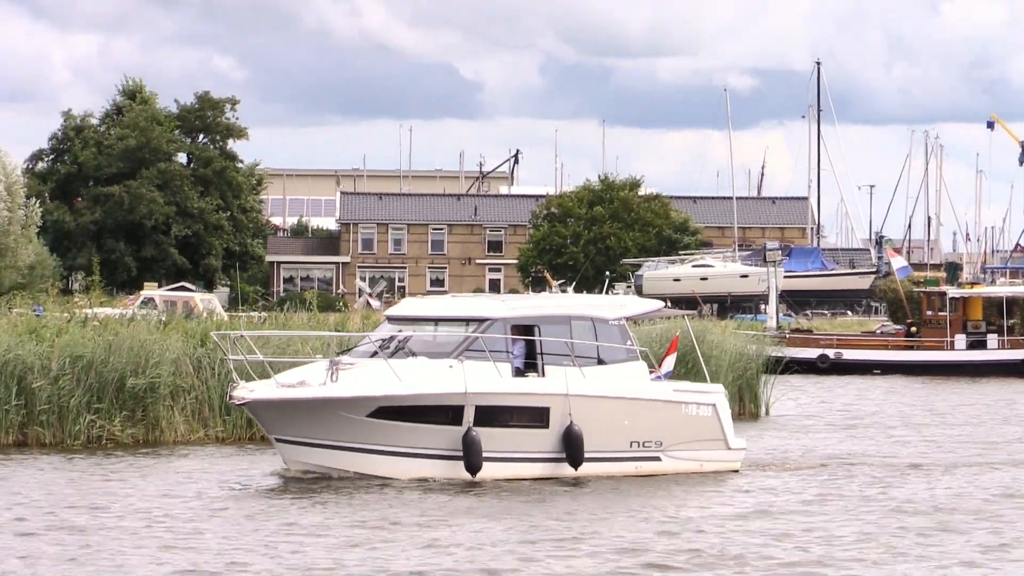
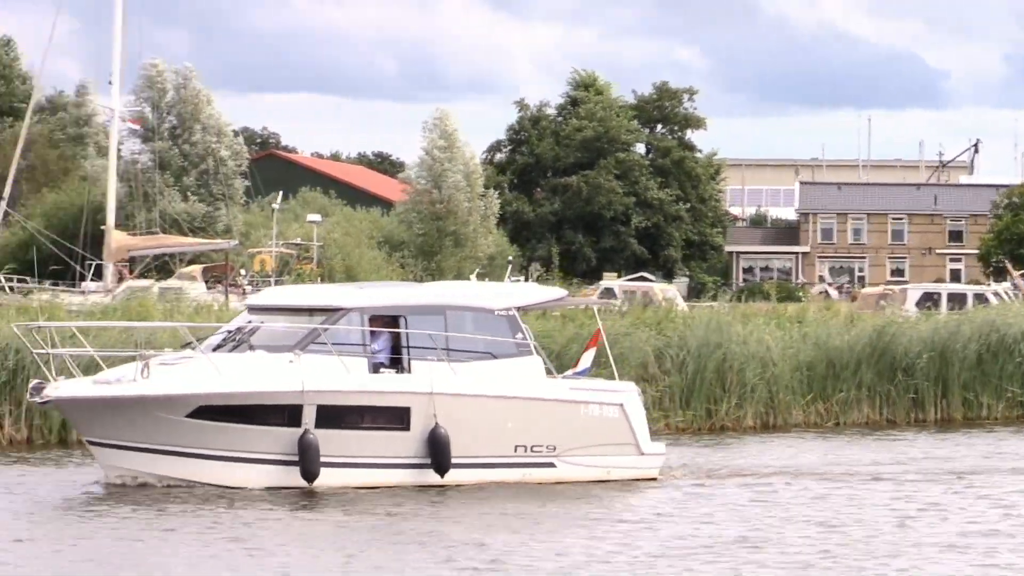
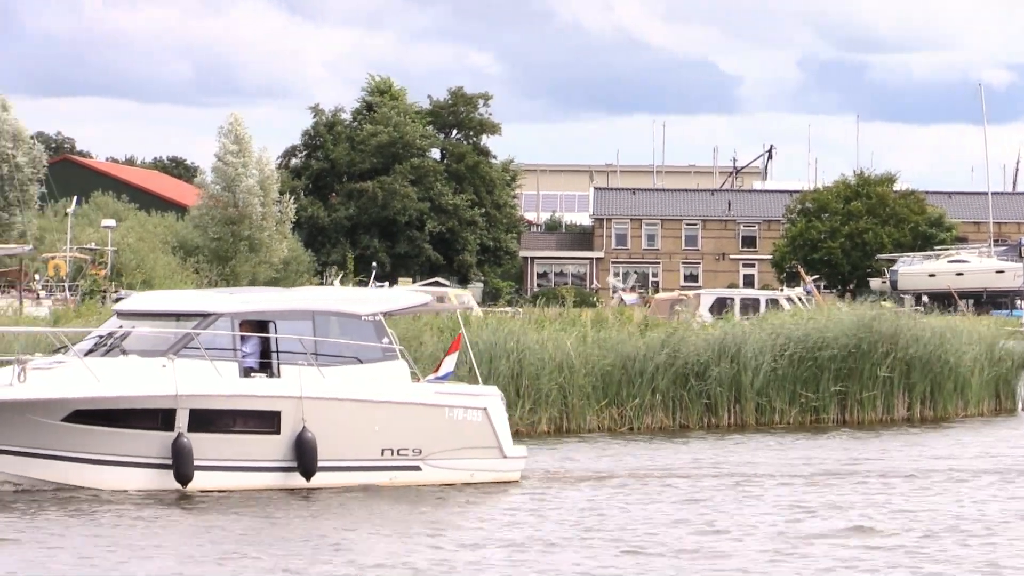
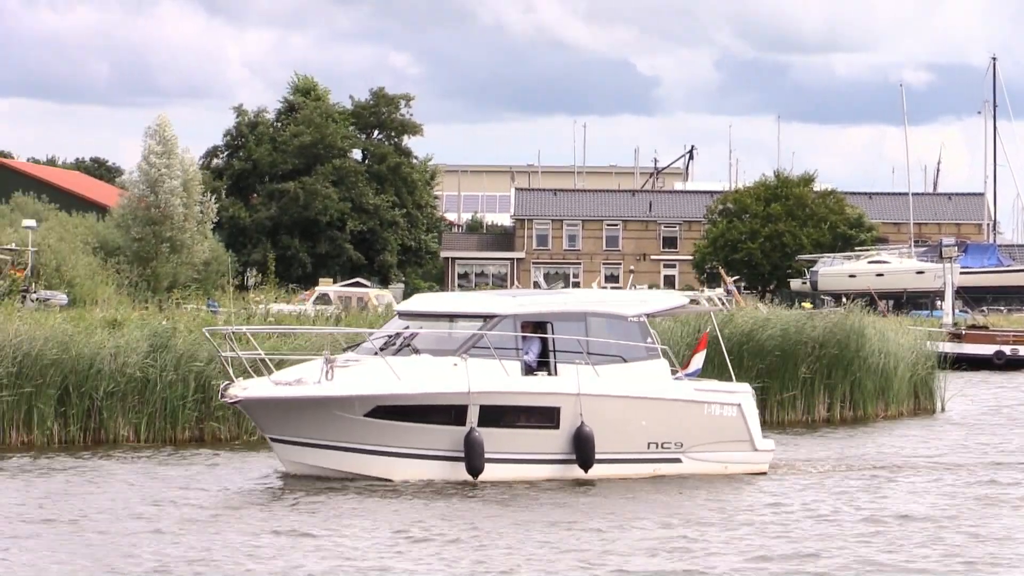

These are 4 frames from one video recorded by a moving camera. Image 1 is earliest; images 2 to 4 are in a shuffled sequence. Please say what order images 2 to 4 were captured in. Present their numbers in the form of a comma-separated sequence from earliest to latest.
4, 3, 2
